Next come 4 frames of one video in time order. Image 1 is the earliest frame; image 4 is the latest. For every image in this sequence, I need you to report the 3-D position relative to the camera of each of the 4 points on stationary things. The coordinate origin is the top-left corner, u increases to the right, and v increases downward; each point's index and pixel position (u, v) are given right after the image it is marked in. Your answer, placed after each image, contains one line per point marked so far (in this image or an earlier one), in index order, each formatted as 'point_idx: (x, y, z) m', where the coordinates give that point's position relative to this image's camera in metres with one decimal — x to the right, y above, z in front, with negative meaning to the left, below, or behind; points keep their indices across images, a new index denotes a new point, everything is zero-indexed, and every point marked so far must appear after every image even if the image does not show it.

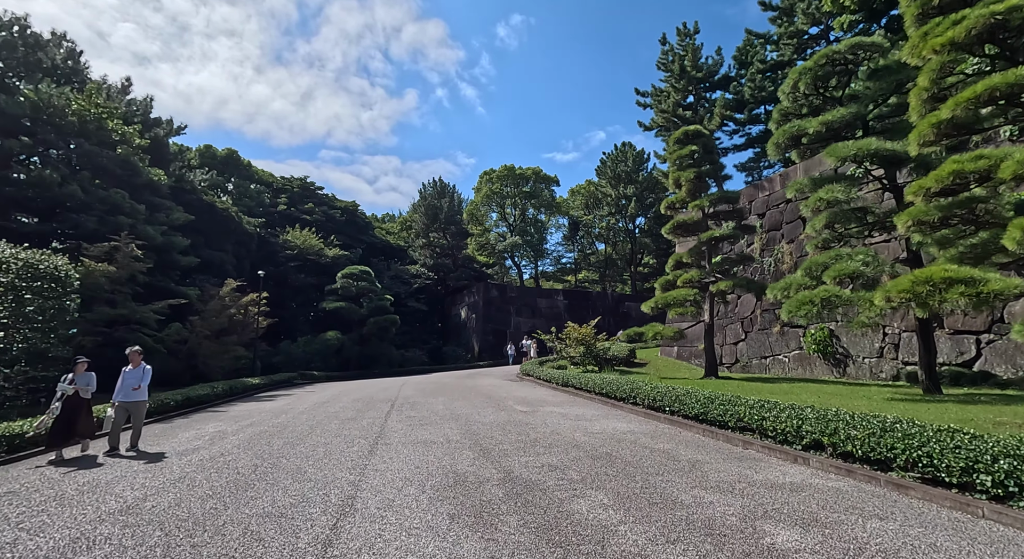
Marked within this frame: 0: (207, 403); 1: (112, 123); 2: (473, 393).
0: (-7.1, -2.9, +11.5) m
1: (-13.5, +5.3, +16.6) m
2: (-1.0, -3.0, +13.3) m
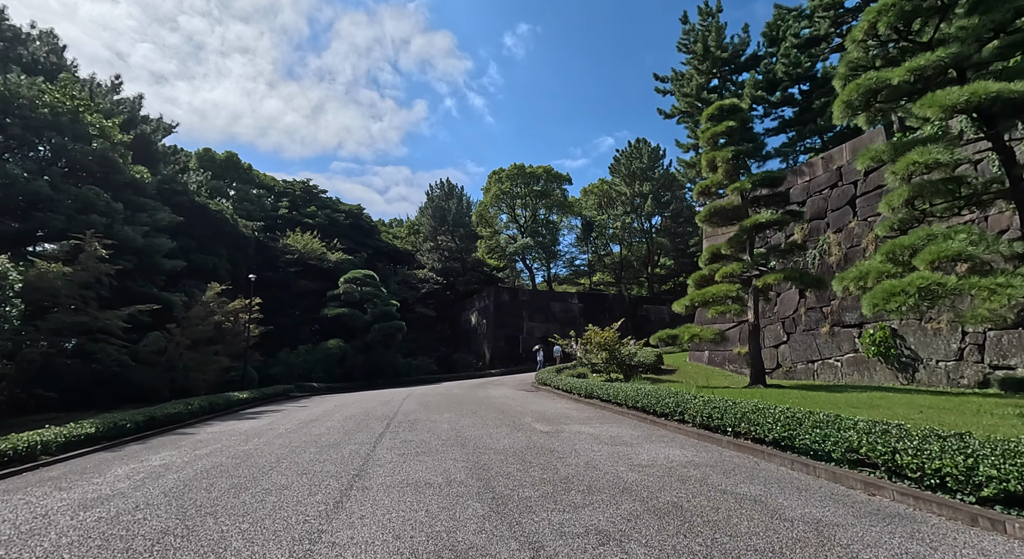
0: (-6.7, -2.9, +9.9) m
1: (-13.1, +5.1, +15.3) m
2: (-0.6, -3.0, +11.6) m
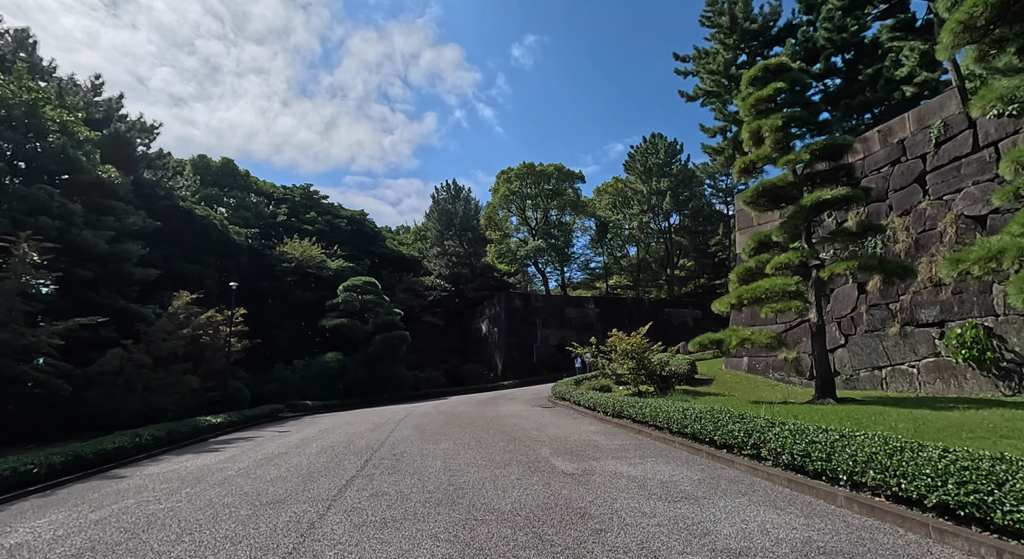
0: (-6.5, -3.0, +8.1) m
1: (-12.9, +4.7, +13.8) m
2: (-0.4, -2.9, +9.6) m
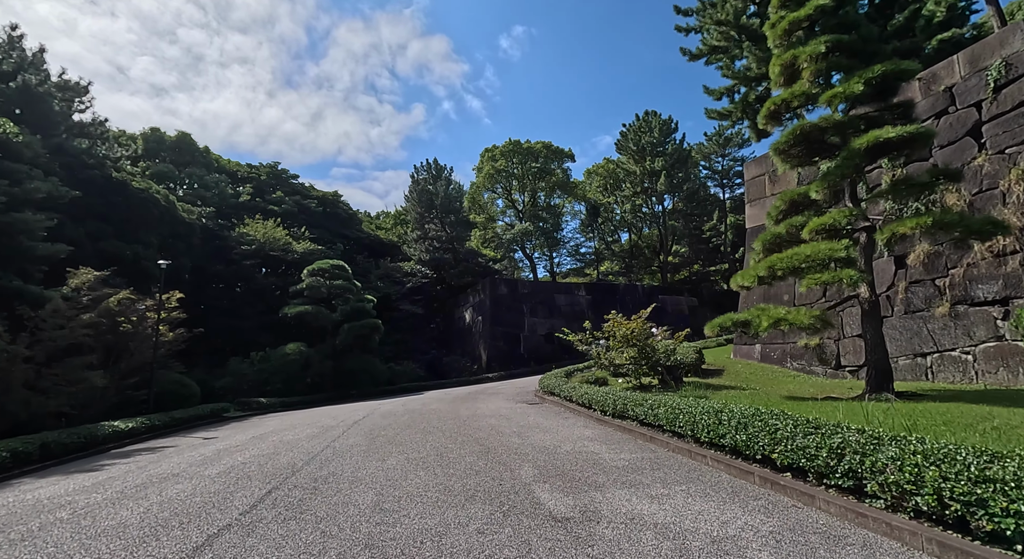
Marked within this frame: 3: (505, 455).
0: (-6.8, -2.5, +5.9) m
1: (-13.4, +5.3, +11.3) m
2: (-0.7, -2.4, +7.5) m
3: (-0.1, -2.2, +6.1) m
